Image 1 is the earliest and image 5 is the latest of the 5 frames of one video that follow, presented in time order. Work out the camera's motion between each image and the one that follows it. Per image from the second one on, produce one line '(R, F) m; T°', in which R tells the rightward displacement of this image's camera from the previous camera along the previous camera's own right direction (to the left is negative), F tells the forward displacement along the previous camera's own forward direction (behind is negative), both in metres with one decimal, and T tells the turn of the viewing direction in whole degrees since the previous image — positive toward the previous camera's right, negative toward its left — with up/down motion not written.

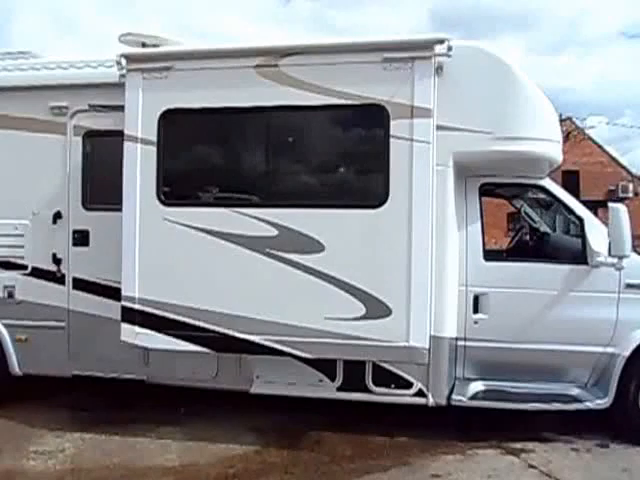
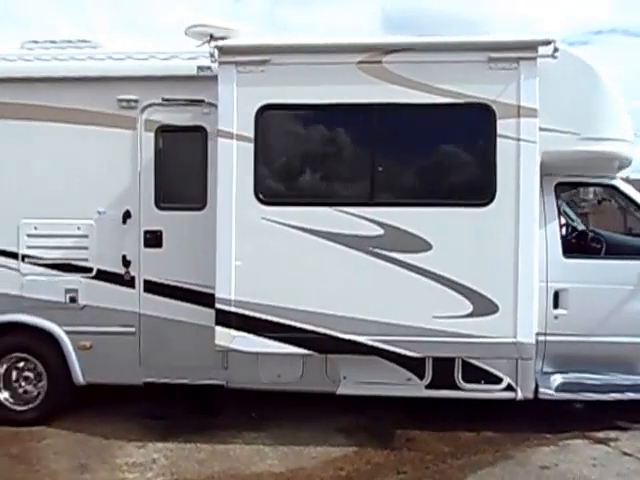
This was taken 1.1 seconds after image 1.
(-1.4, +0.1) m; +5°
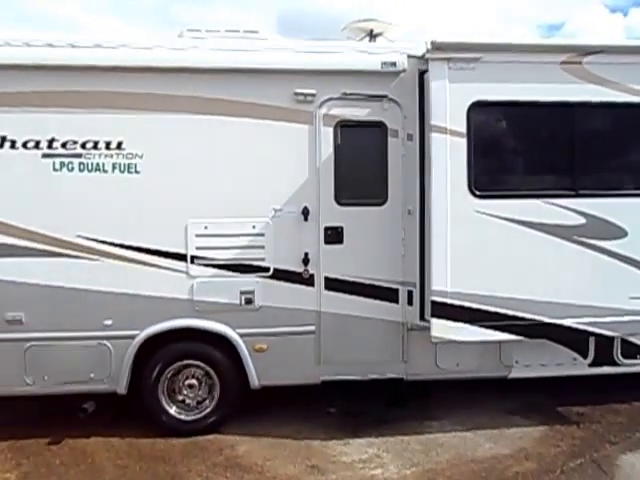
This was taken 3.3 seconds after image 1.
(-2.9, +0.2) m; +9°
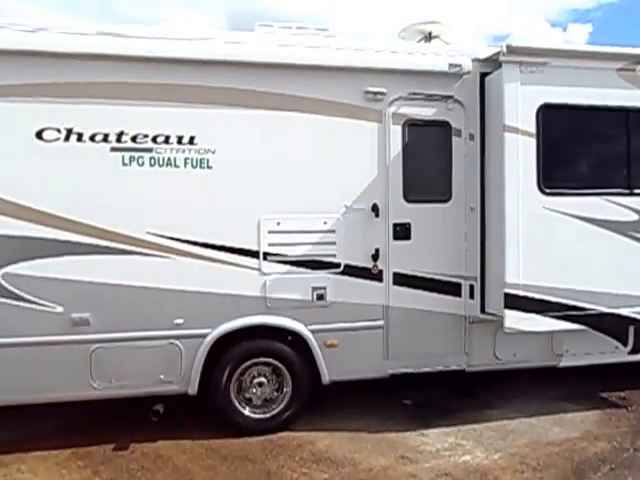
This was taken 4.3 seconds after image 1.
(-1.3, 0.0) m; +6°
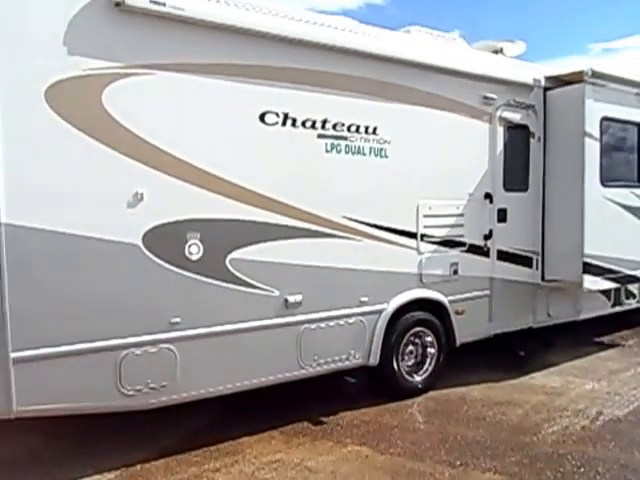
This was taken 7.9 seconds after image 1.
(-3.9, +0.1) m; +21°
